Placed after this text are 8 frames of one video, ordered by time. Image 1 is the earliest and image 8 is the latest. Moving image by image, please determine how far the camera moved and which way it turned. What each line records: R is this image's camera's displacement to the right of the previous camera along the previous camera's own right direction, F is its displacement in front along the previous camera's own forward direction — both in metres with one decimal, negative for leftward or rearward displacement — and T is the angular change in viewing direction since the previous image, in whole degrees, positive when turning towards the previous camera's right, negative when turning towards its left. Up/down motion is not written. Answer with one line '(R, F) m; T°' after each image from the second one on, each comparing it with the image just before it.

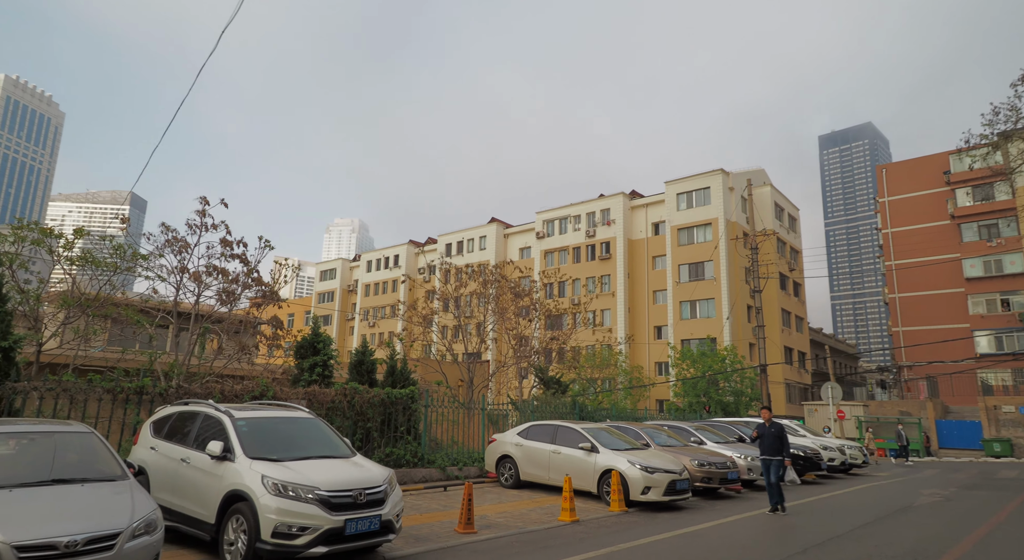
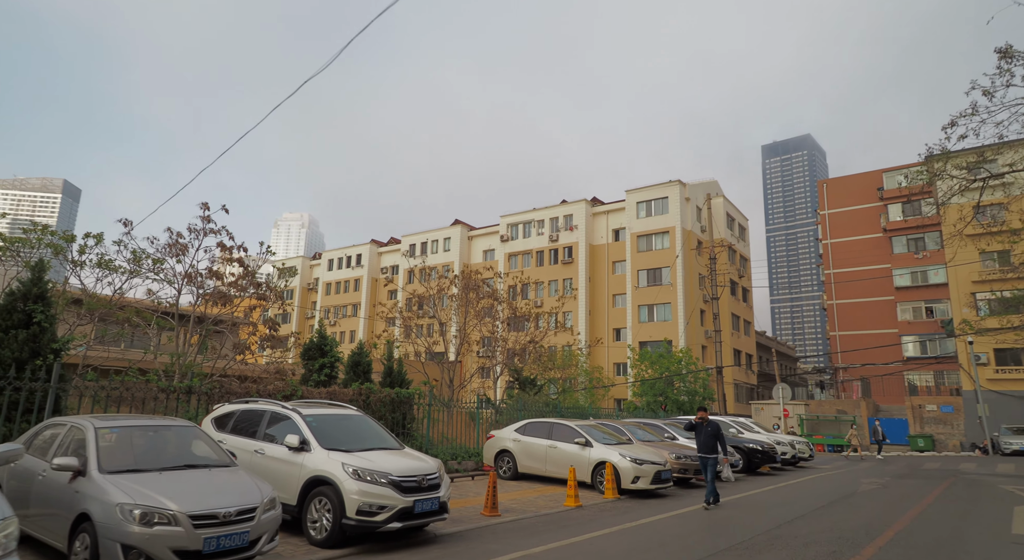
(-1.1, -1.2) m; +5°
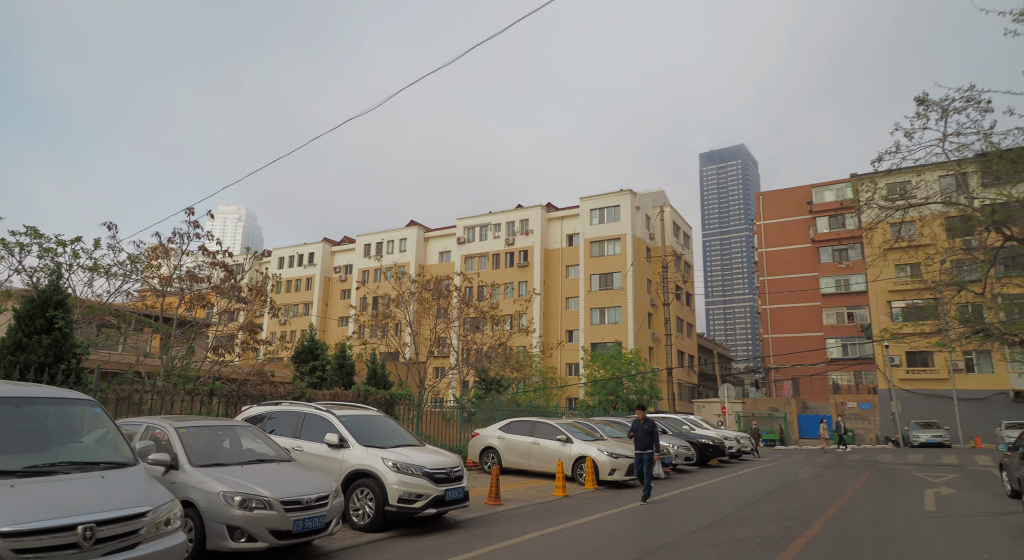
(-1.1, -1.1) m; +5°
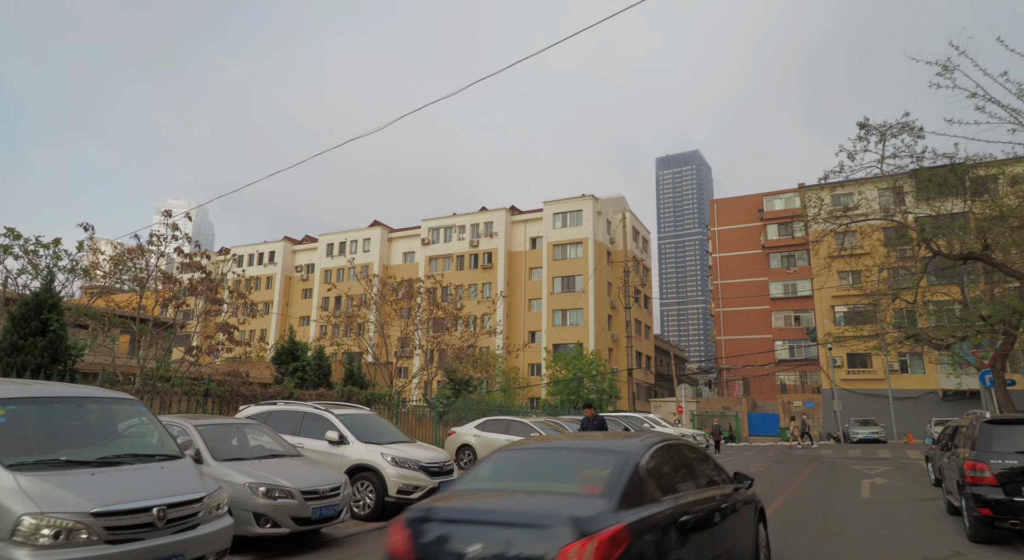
(-0.5, -0.8) m; +4°
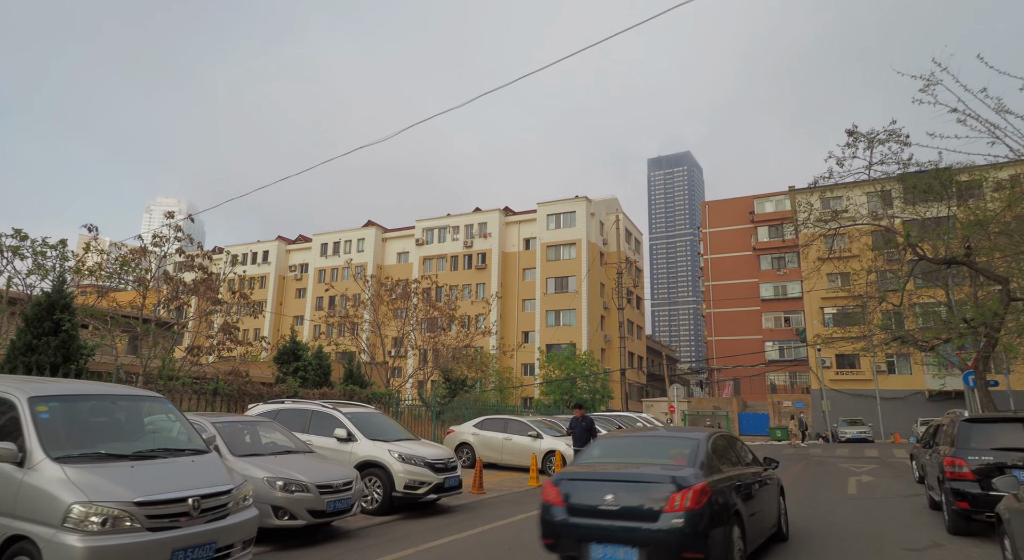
(-0.2, -0.4) m; +1°
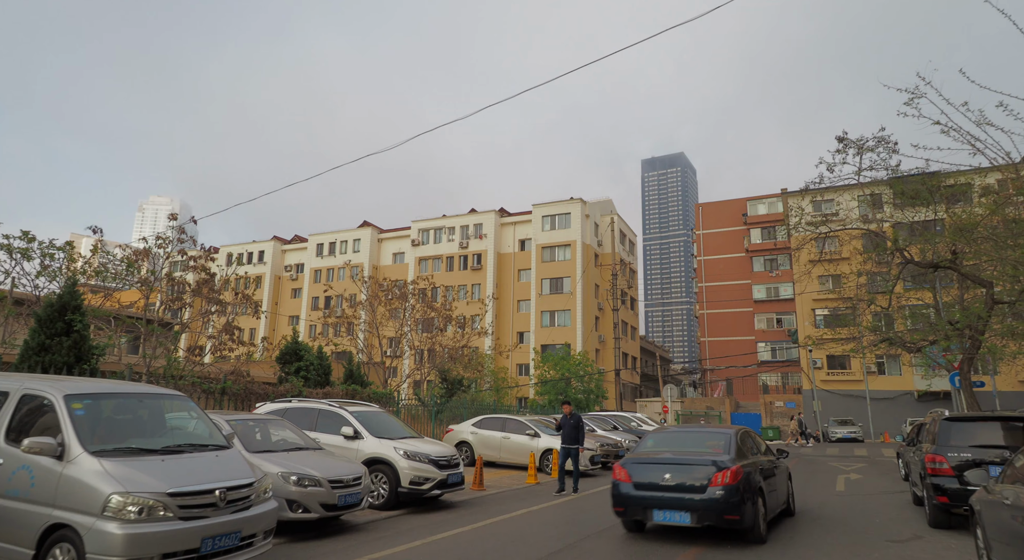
(-0.1, -0.4) m; +1°
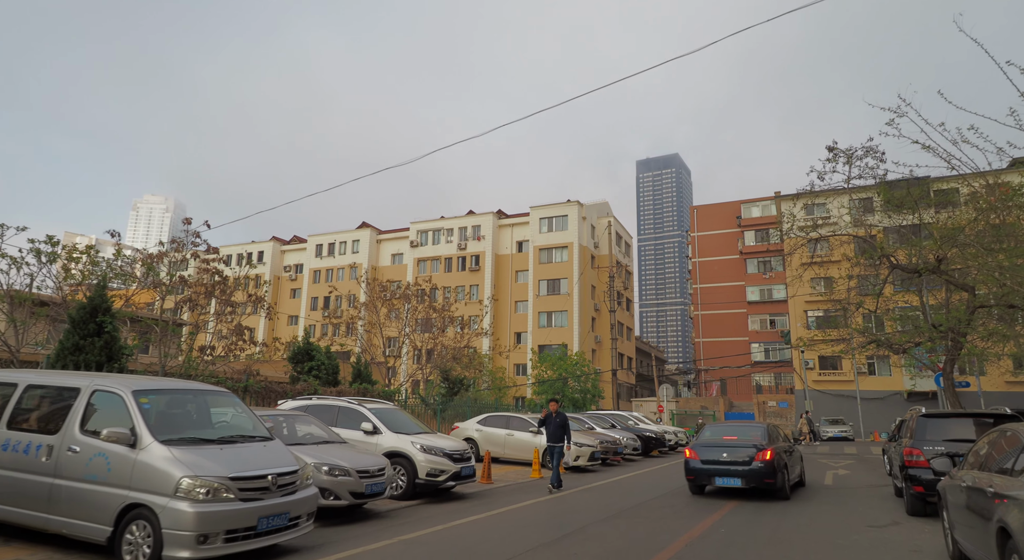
(-0.2, -0.7) m; 0°
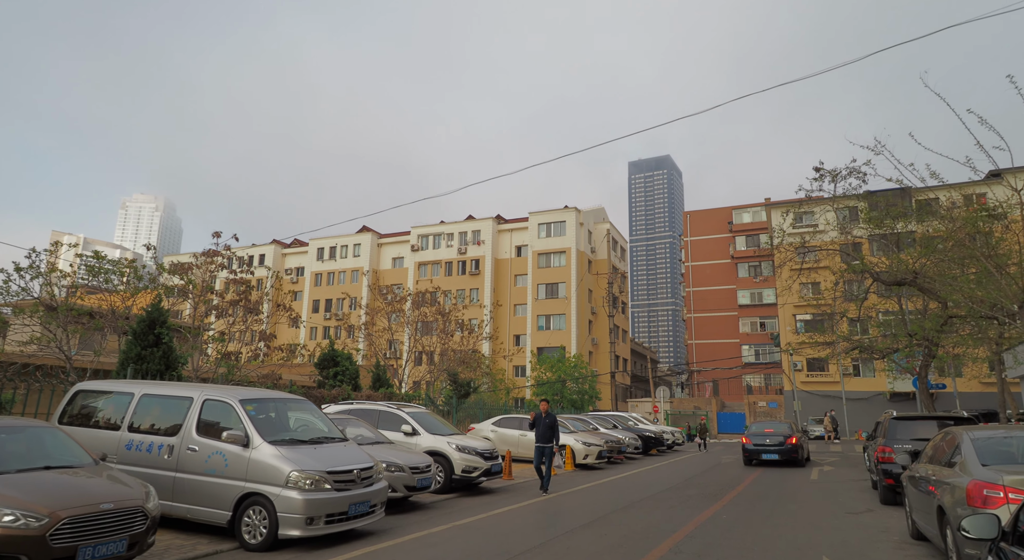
(-0.6, -1.4) m; +1°
